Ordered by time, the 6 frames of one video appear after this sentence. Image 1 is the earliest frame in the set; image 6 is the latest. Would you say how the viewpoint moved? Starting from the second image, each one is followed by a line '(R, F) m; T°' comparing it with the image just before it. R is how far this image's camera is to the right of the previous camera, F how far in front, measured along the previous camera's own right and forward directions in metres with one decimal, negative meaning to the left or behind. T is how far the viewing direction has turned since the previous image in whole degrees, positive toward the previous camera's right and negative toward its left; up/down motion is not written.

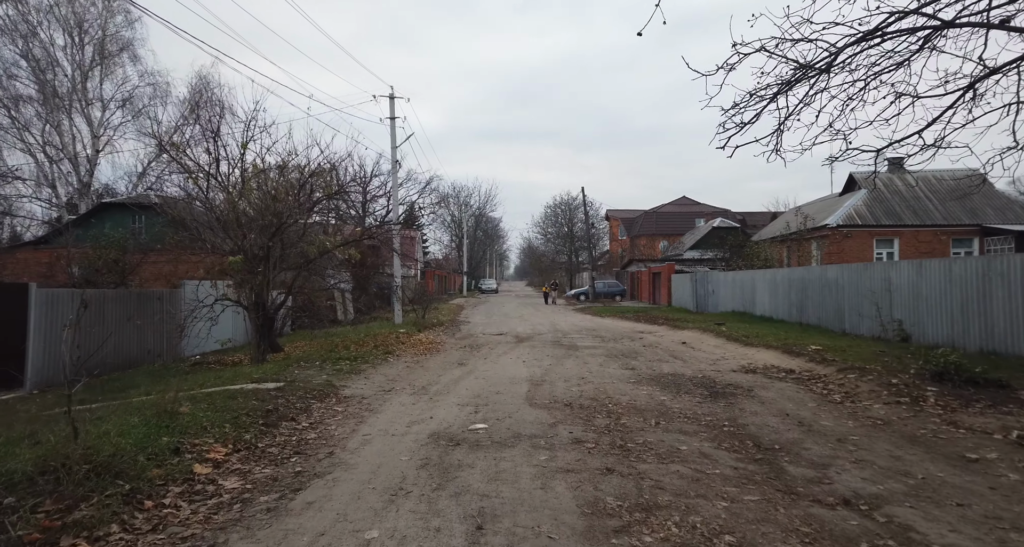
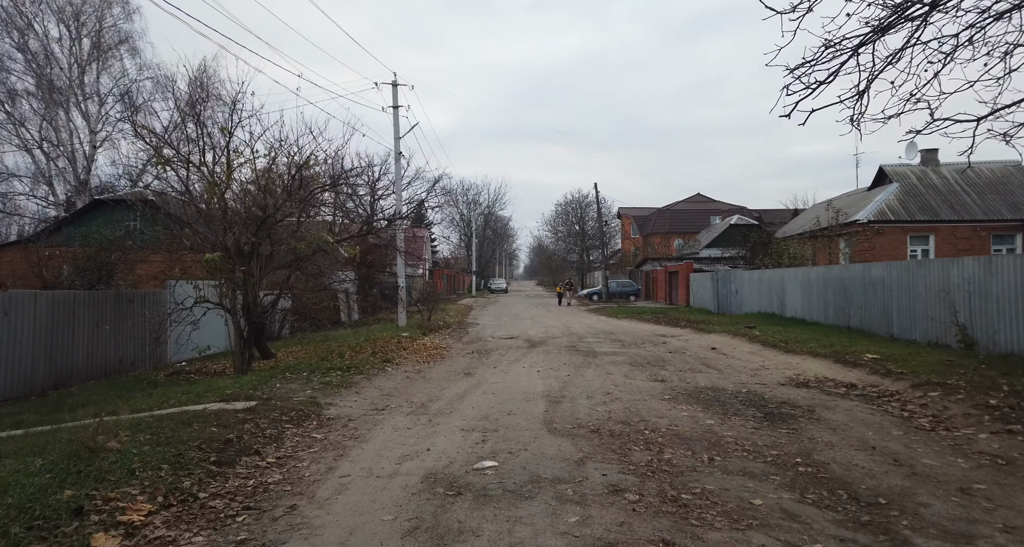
(-0.1, +1.3) m; -1°
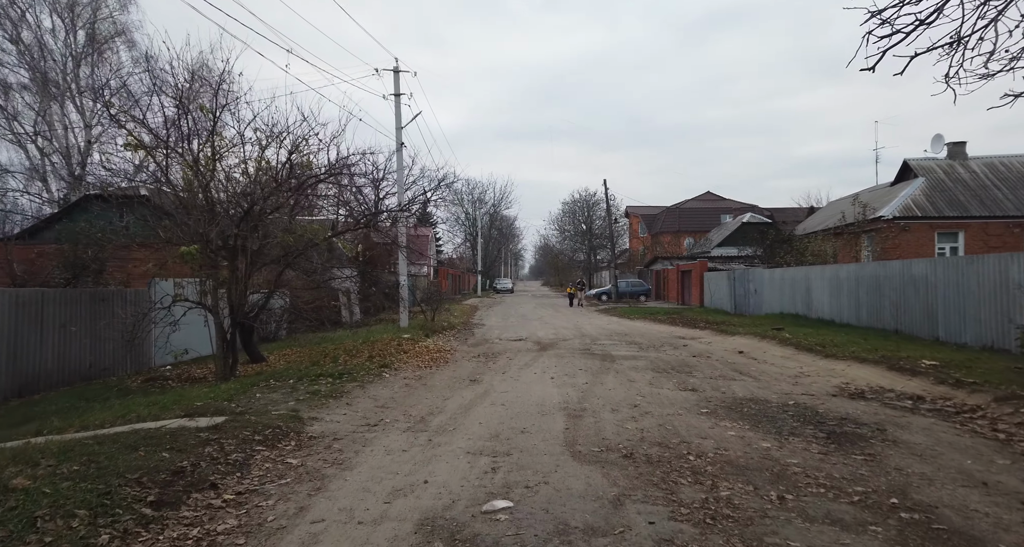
(-0.1, +1.0) m; -1°
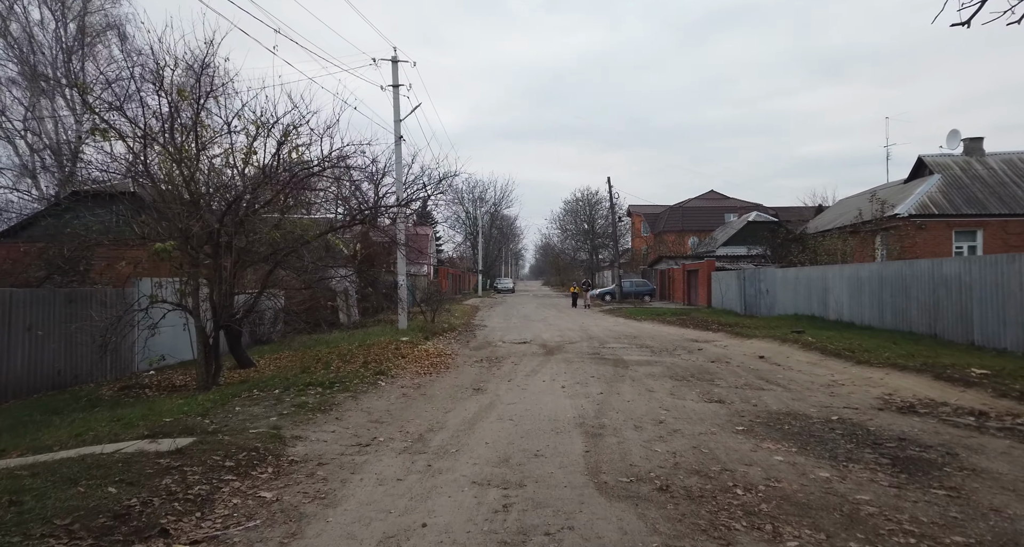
(-0.1, +0.8) m; 0°
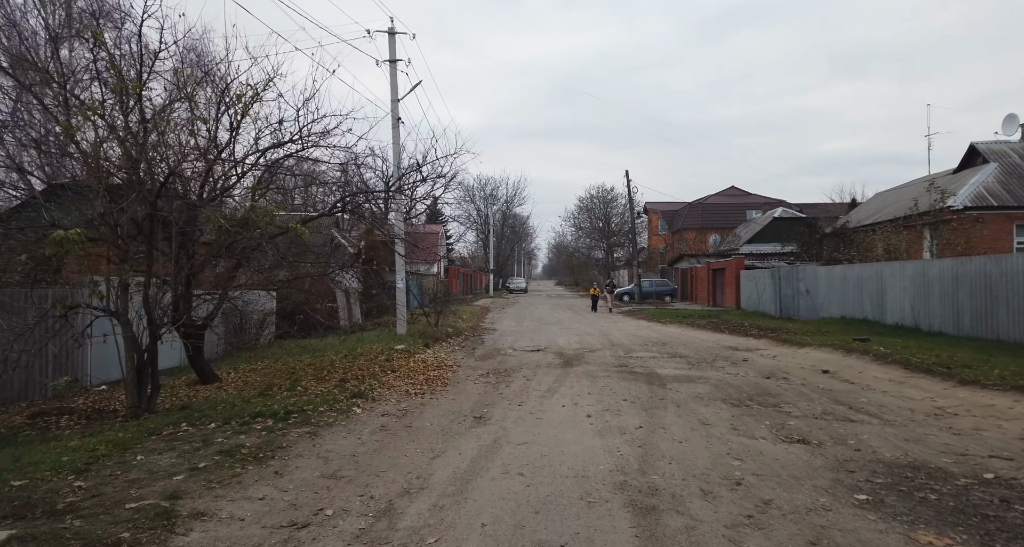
(0.0, +1.9) m; -1°
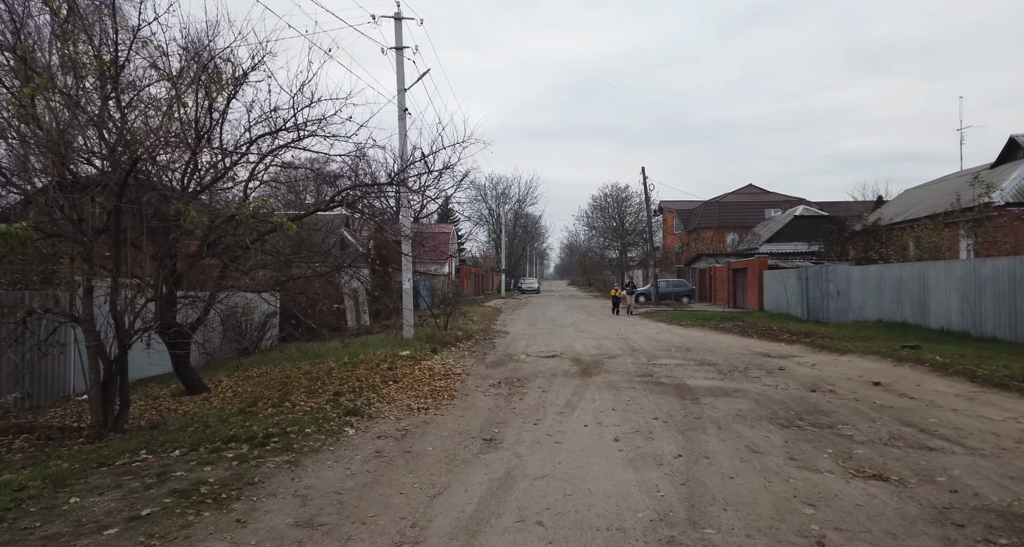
(0.0, +0.9) m; -1°
